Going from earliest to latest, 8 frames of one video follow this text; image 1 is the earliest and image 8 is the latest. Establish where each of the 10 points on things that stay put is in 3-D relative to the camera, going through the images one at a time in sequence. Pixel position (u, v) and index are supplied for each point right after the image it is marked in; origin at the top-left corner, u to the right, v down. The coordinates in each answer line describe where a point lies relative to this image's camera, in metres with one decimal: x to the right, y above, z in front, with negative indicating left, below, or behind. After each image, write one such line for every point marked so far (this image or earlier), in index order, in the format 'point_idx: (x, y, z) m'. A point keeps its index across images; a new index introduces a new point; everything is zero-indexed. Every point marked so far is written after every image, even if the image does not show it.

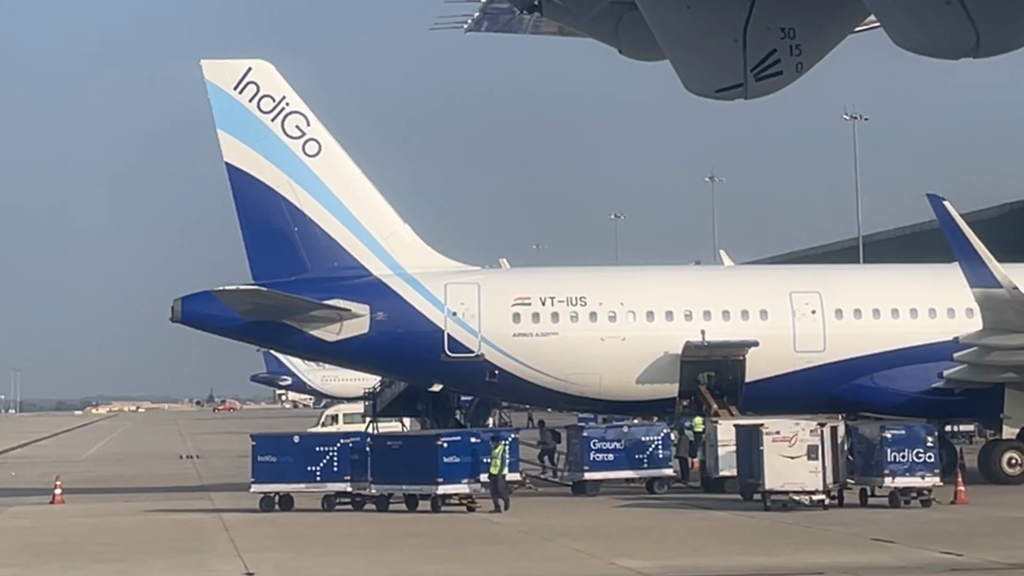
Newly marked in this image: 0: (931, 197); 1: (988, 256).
0: (+3.2, +0.7, +18.5) m
1: (+3.7, +0.3, +18.5) m
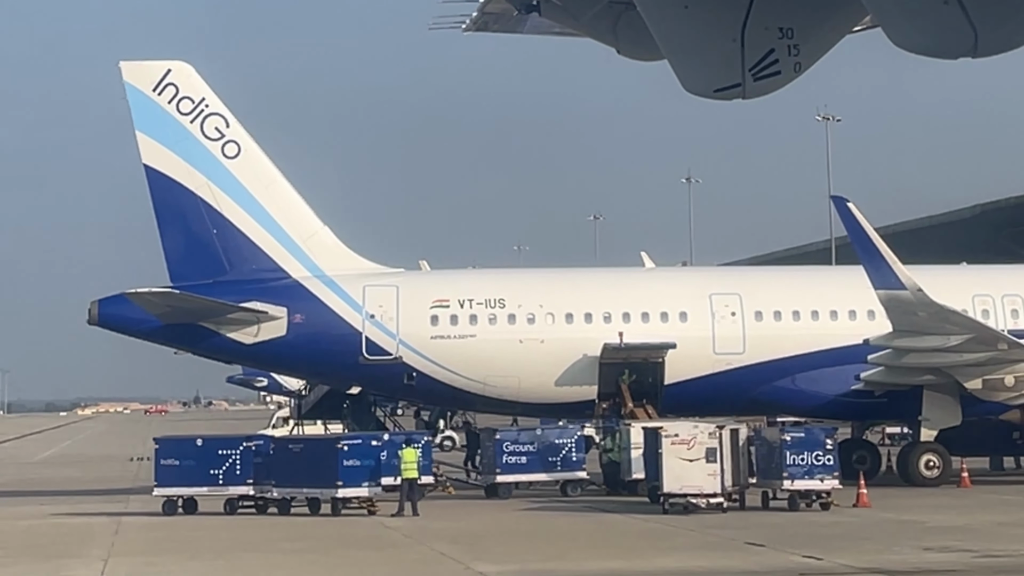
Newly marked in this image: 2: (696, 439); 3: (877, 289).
0: (+2.5, +0.7, +18.5) m
1: (+2.9, +0.2, +18.4) m
2: (+1.3, -1.1, +17.3) m
3: (+2.8, 0.0, +18.5) m
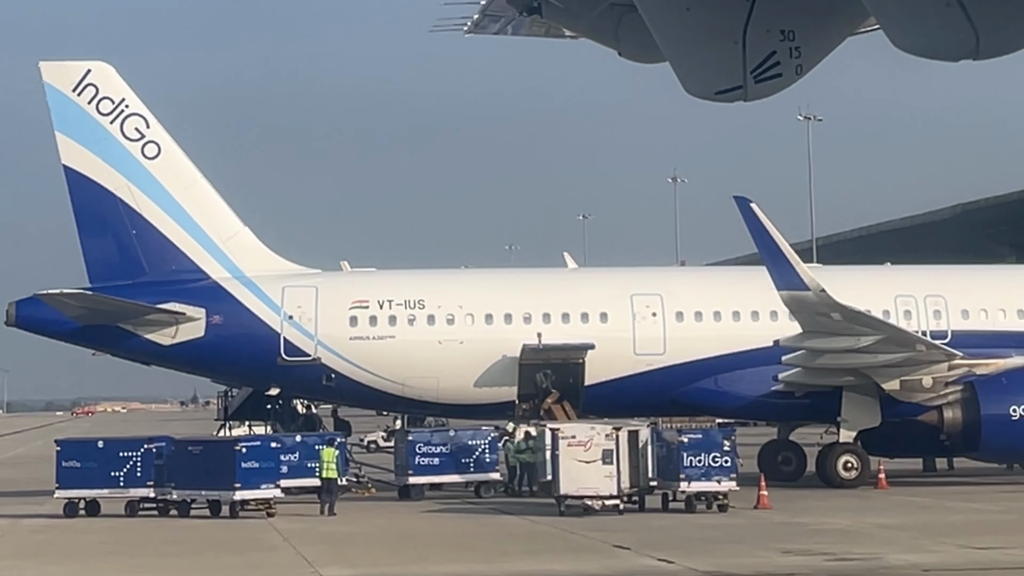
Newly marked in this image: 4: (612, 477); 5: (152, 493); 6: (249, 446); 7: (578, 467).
0: (+1.7, +0.7, +18.4) m
1: (+2.2, +0.2, +18.4) m
2: (+0.6, -1.1, +17.2) m
3: (+2.1, 0.0, +18.4) m
4: (+0.7, -1.4, +17.2) m
5: (-2.8, -1.6, +18.3) m
6: (-2.0, -1.2, +17.9) m
7: (+0.5, -1.3, +17.1) m
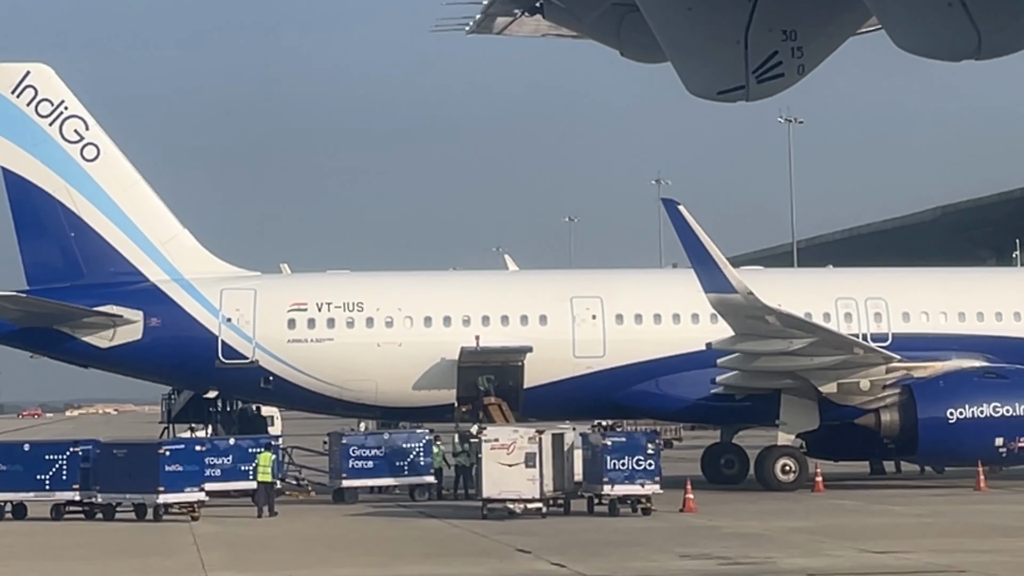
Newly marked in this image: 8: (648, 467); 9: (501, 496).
0: (+1.2, +0.7, +18.4) m
1: (+1.6, +0.2, +18.3) m
2: (0.0, -1.1, +17.2) m
3: (+1.5, 0.0, +18.4) m
4: (+0.2, -1.4, +17.1) m
5: (-3.3, -1.6, +18.2) m
6: (-2.5, -1.2, +17.8) m
7: (-0.1, -1.3, +17.0) m
8: (+1.0, -1.3, +17.3) m
9: (-0.1, -1.5, +17.0) m
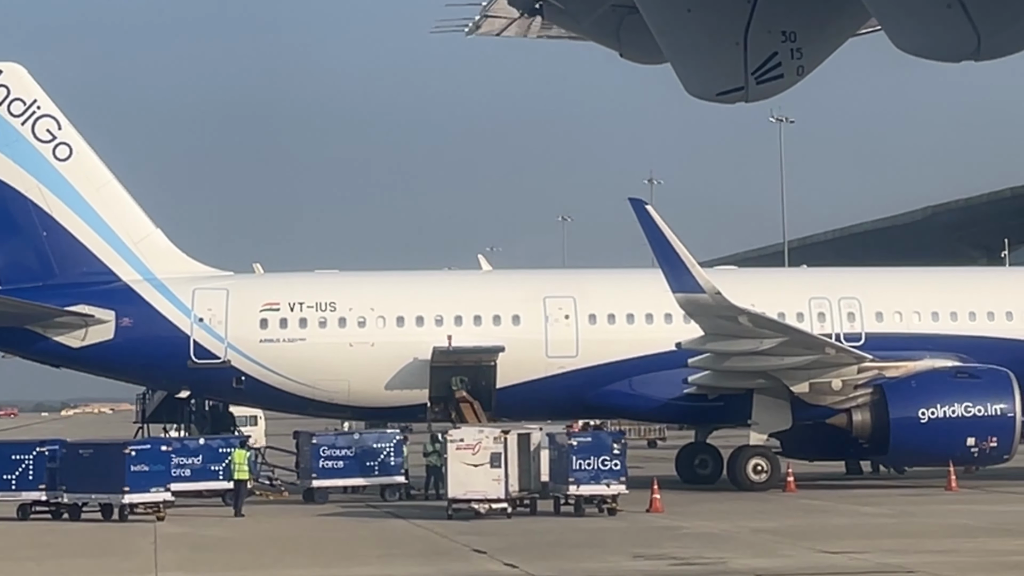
0: (+0.9, +0.7, +18.4) m
1: (+1.4, +0.2, +18.3) m
2: (-0.2, -1.1, +17.2) m
3: (+1.3, 0.0, +18.4) m
4: (-0.1, -1.4, +17.1) m
5: (-3.6, -1.6, +18.2) m
6: (-2.8, -1.2, +17.8) m
7: (-0.3, -1.3, +17.0) m
8: (+0.7, -1.3, +17.2) m
9: (-0.3, -1.5, +16.9) m
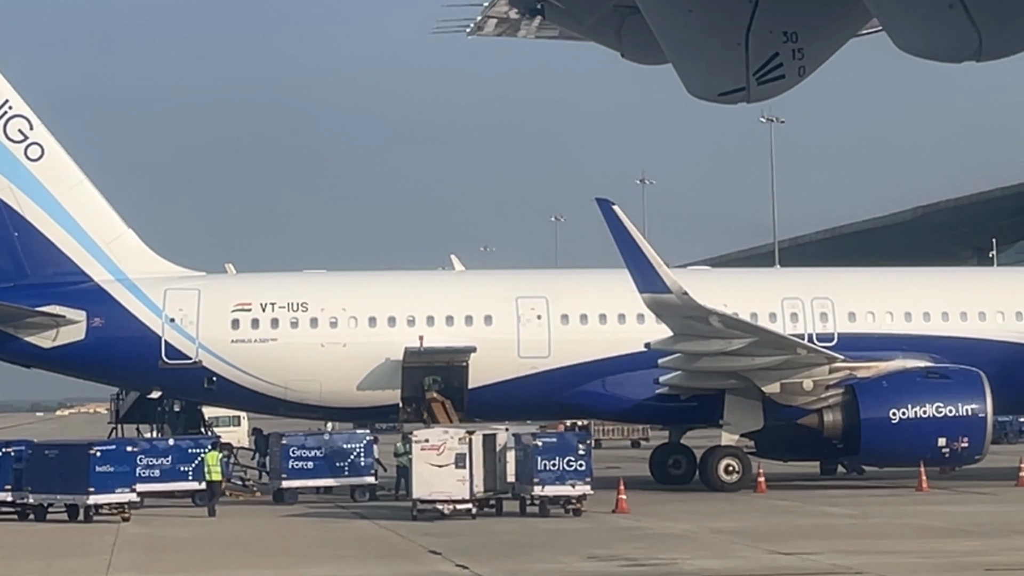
0: (+0.7, +0.7, +18.3) m
1: (+1.1, +0.2, +18.3) m
2: (-0.5, -1.1, +17.1) m
3: (+1.0, 0.0, +18.3) m
4: (-0.3, -1.4, +17.1) m
5: (-3.8, -1.6, +18.1) m
6: (-3.0, -1.2, +17.8) m
7: (-0.6, -1.3, +17.0) m
8: (+0.5, -1.3, +17.2) m
9: (-0.6, -1.5, +16.9) m
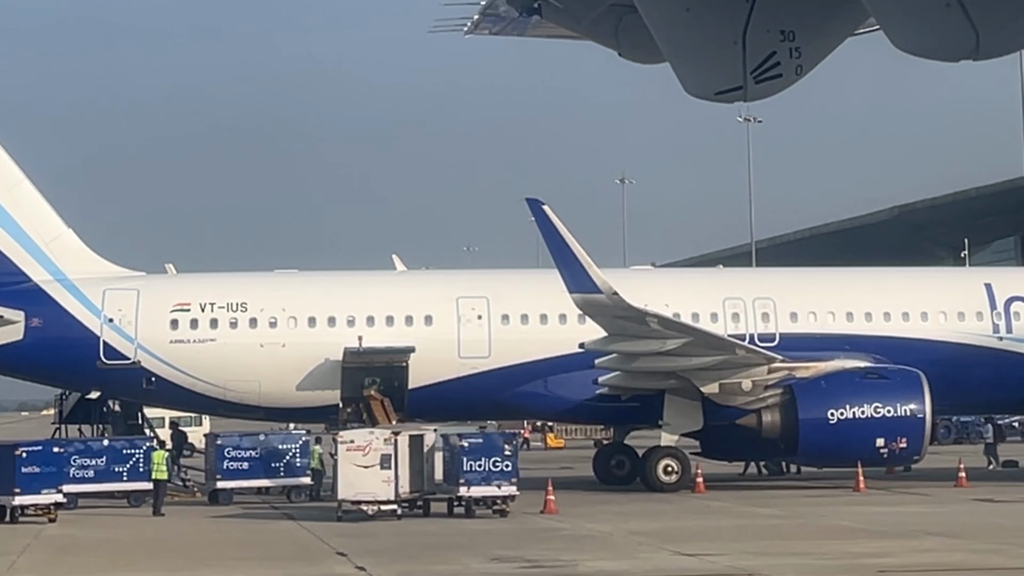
0: (+0.1, +0.7, +18.3) m
1: (+0.6, +0.2, +18.2) m
2: (-1.0, -1.1, +17.1) m
3: (+0.5, 0.0, +18.3) m
4: (-0.9, -1.4, +17.0) m
5: (-4.3, -1.6, +18.1) m
6: (-3.6, -1.2, +17.7) m
7: (-1.1, -1.3, +16.9) m
8: (-0.1, -1.3, +17.2) m
9: (-1.1, -1.5, +16.9) m
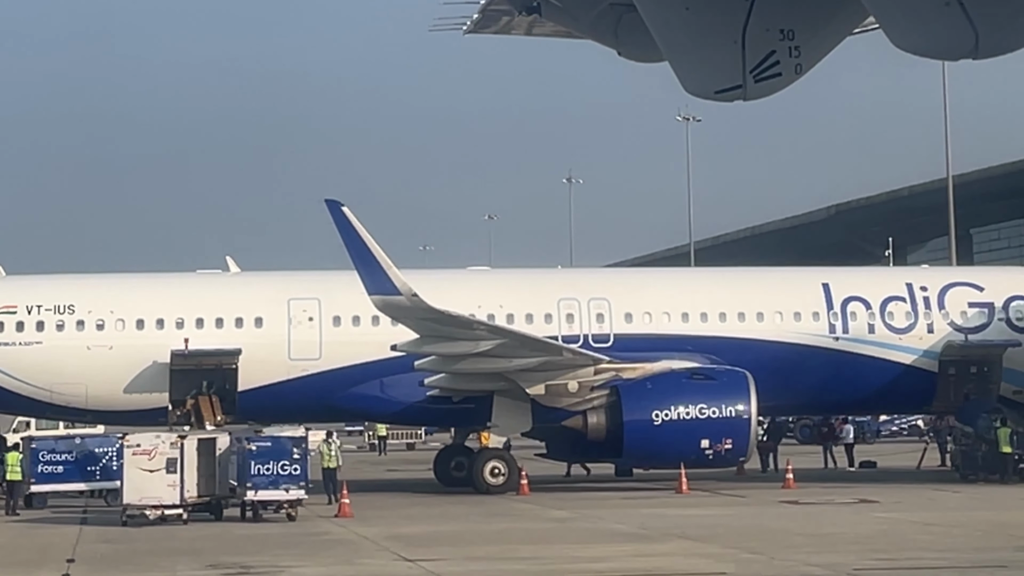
0: (-1.4, +0.6, +18.1) m
1: (-0.9, +0.2, +18.1) m
2: (-2.5, -1.1, +16.9) m
3: (-1.0, -0.1, +18.1) m
4: (-2.4, -1.4, +16.9) m
5: (-5.9, -1.6, +17.9) m
6: (-5.1, -1.2, +17.5) m
7: (-2.6, -1.3, +16.8) m
8: (-1.6, -1.3, +17.0) m
9: (-2.6, -1.5, +16.7) m
